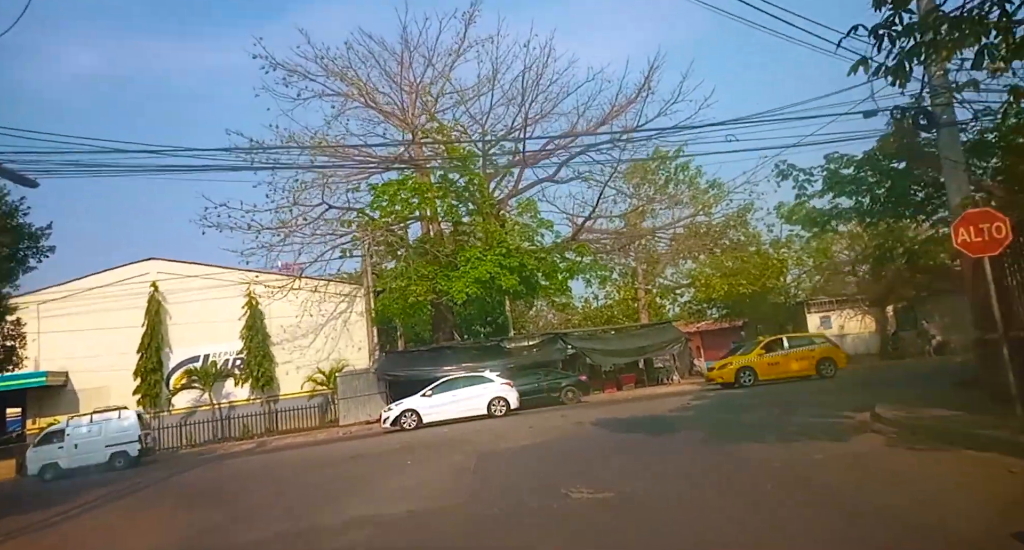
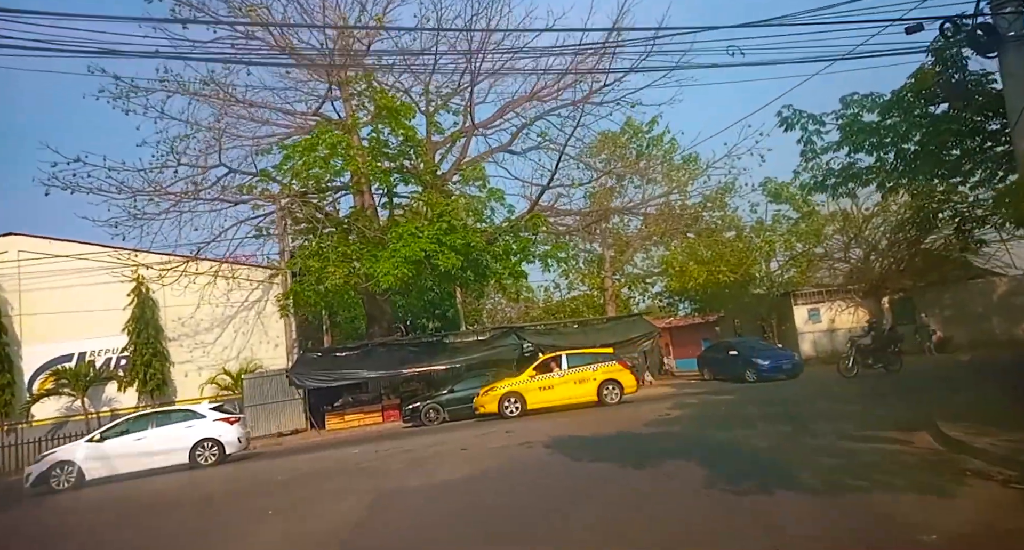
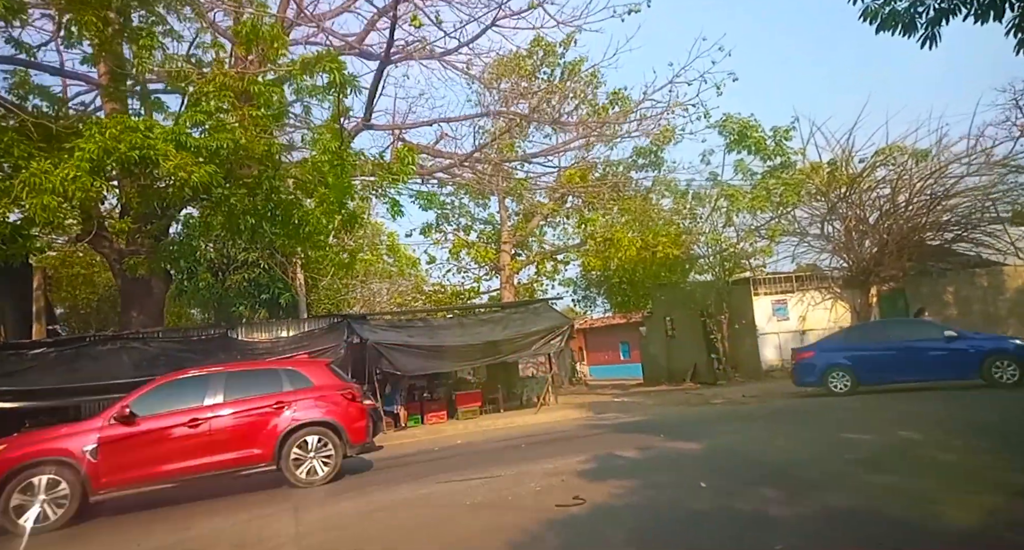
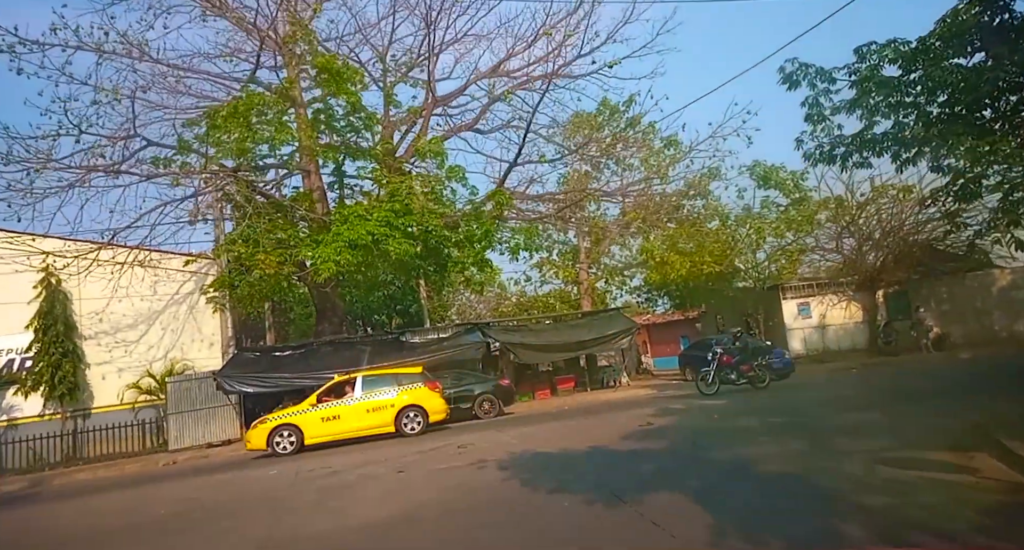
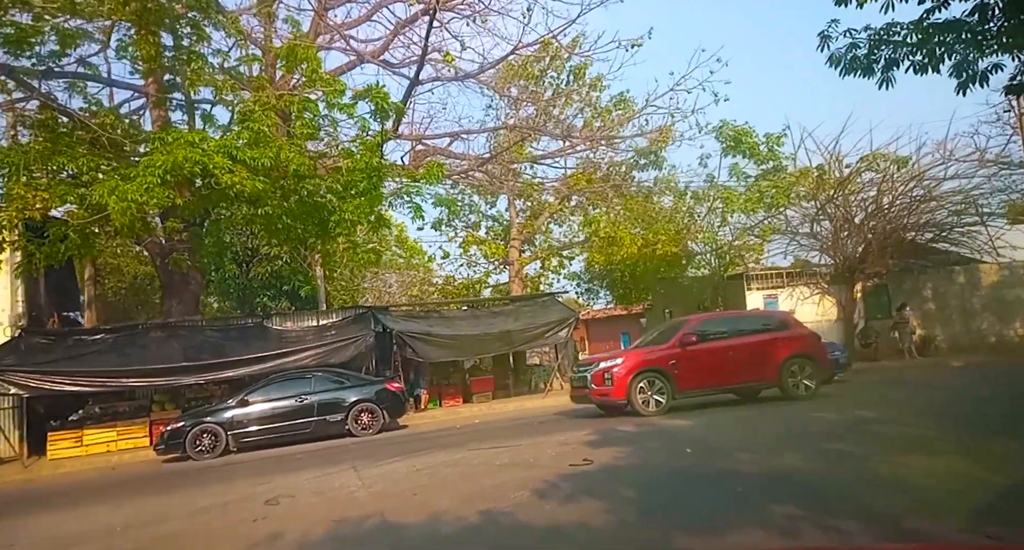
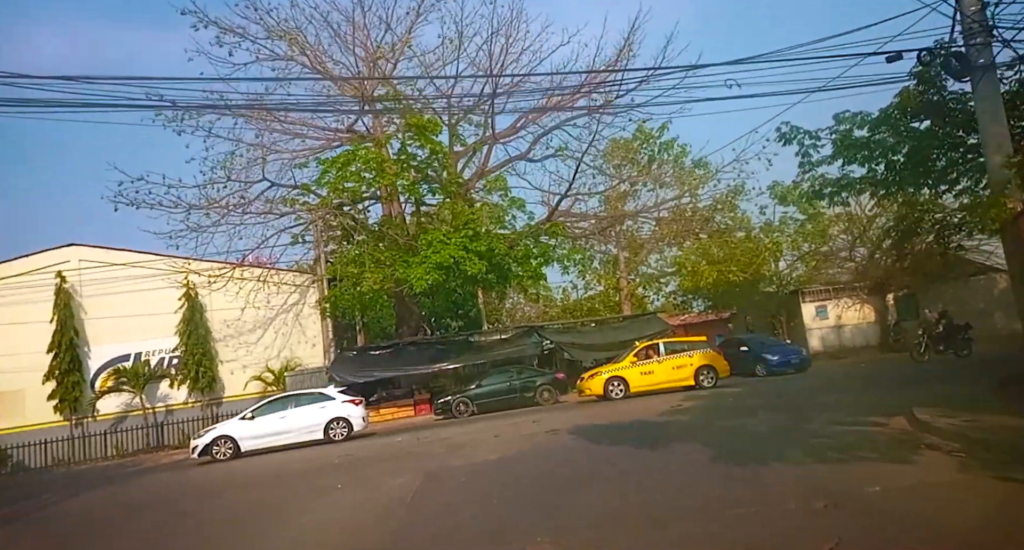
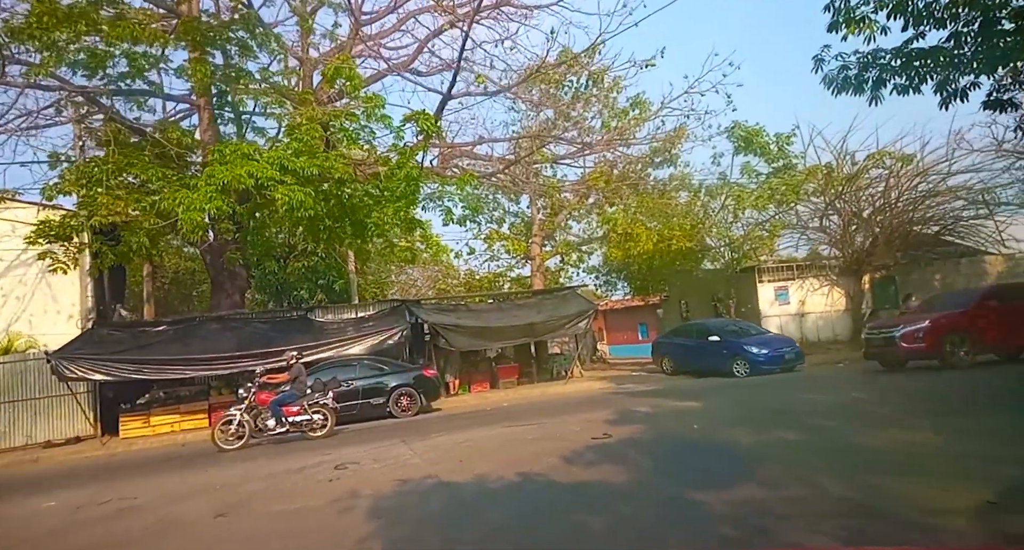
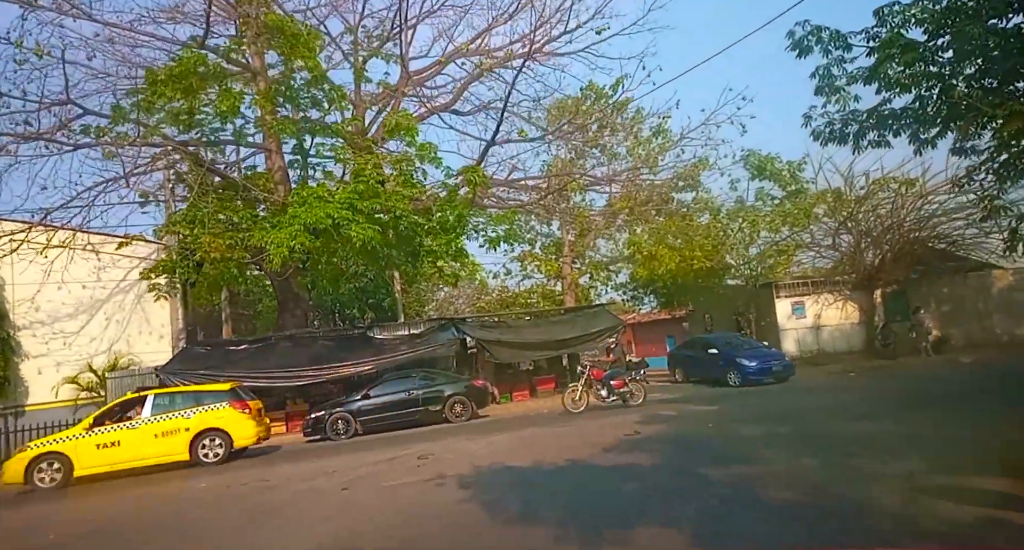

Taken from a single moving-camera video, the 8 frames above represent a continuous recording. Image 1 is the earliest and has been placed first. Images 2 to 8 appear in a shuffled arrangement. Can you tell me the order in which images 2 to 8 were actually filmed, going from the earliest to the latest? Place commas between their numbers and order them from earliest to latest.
6, 2, 4, 8, 7, 5, 3
